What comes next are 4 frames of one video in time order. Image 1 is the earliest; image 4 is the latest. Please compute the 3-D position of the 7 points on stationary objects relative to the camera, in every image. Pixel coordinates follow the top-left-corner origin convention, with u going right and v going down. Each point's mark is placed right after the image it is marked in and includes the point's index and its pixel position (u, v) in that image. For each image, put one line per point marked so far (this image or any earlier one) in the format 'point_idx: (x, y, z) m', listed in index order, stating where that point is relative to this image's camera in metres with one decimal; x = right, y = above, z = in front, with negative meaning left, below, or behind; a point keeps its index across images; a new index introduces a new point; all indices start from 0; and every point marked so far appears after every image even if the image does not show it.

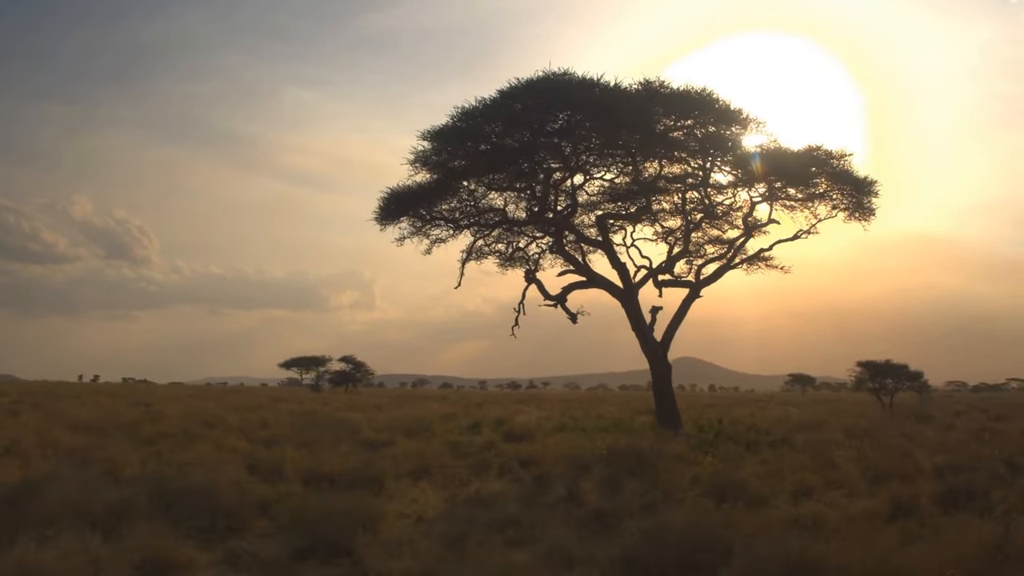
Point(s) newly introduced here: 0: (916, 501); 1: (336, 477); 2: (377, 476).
0: (+5.5, -2.9, +10.2) m
1: (-2.7, -2.9, +11.6) m
2: (-2.2, -3.0, +11.9) m
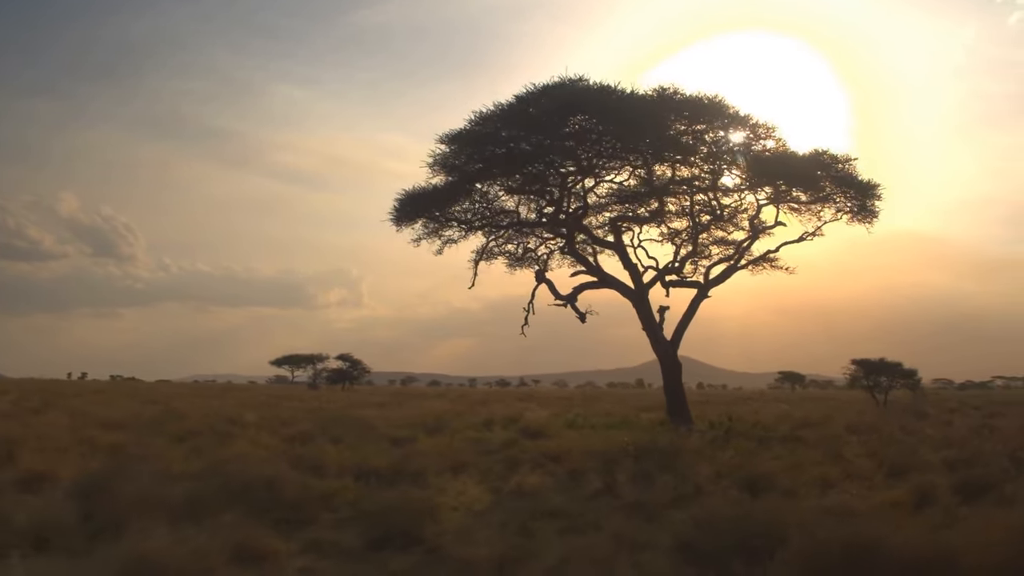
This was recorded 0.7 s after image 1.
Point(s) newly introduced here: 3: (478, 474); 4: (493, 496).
0: (+6.1, -3.0, +10.9) m
1: (-2.1, -3.0, +12.1) m
2: (-1.6, -3.1, +12.5) m
3: (-0.6, -3.2, +12.9) m
4: (-0.3, -3.0, +11.0) m
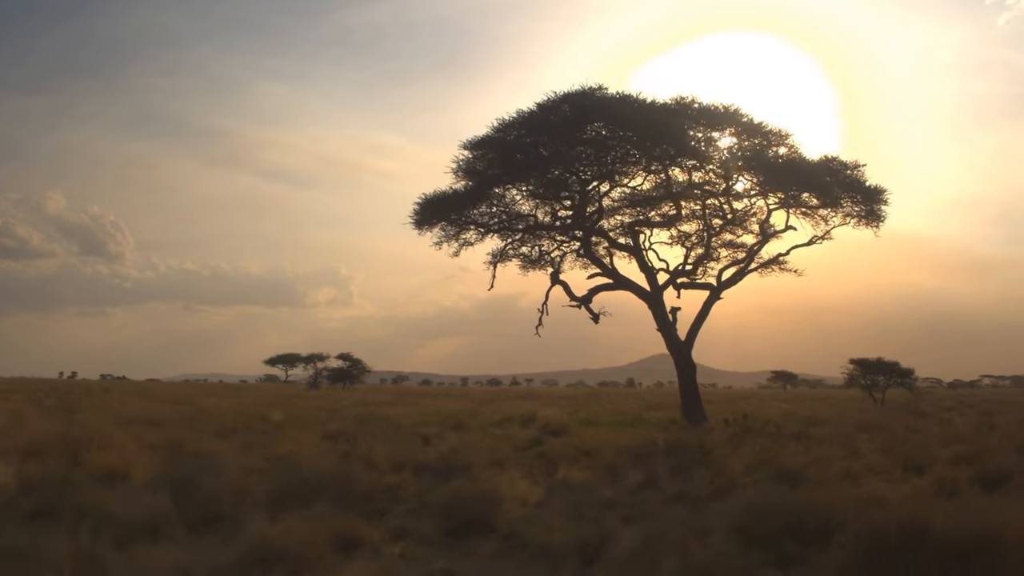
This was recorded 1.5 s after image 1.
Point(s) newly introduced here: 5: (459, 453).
0: (+6.9, -3.0, +11.6) m
1: (-1.4, -3.0, +12.8) m
2: (-0.8, -3.1, +13.2) m
3: (+0.1, -3.3, +13.7) m
4: (+0.5, -3.1, +11.7) m
5: (-1.1, -3.2, +14.6) m
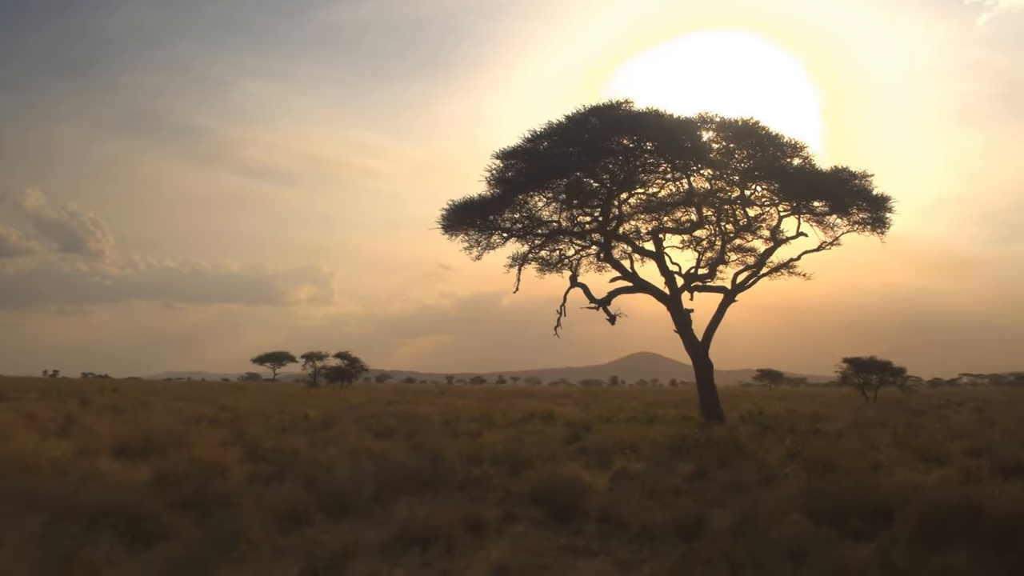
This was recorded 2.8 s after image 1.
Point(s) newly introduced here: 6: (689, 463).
0: (+8.1, -3.2, +12.9) m
1: (-0.2, -3.2, +13.9) m
2: (+0.3, -3.3, +14.3) m
3: (+1.3, -3.4, +14.8) m
4: (+1.6, -3.3, +12.8) m
5: (+0.1, -3.4, +15.7) m
6: (+3.4, -3.4, +14.5) m
